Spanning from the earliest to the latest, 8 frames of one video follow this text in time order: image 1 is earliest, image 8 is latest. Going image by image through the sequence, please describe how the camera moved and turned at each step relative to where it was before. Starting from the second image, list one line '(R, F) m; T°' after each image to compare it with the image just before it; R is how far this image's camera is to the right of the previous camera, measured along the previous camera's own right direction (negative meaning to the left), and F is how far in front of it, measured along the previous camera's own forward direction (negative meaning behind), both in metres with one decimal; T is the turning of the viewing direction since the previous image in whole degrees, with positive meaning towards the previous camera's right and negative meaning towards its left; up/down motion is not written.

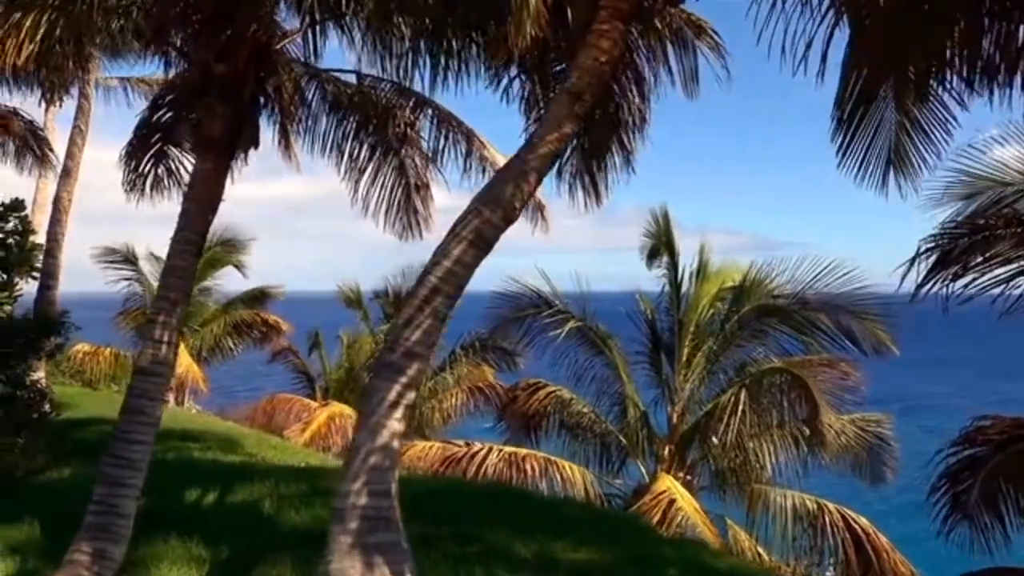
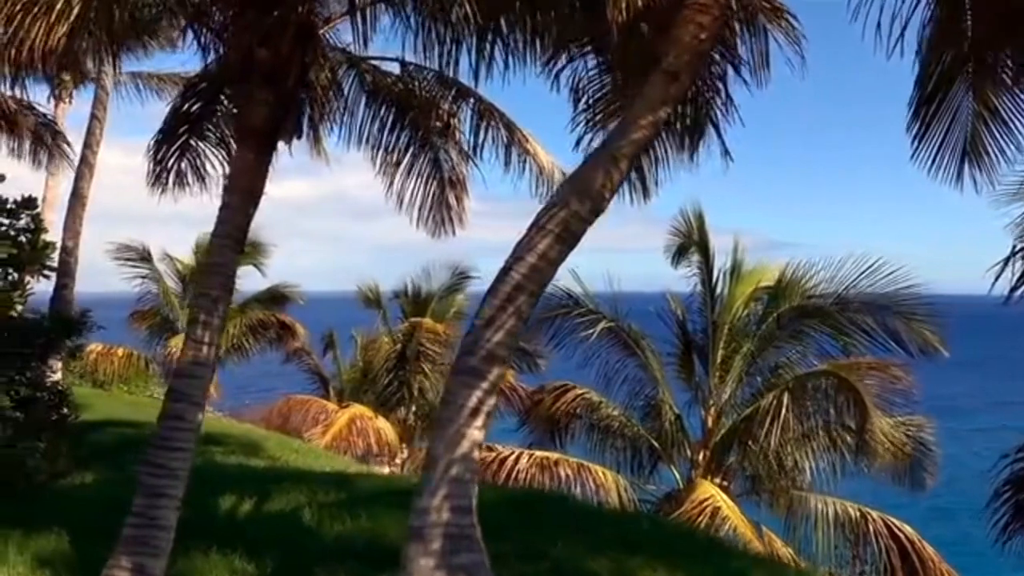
(-0.3, +0.4) m; 0°
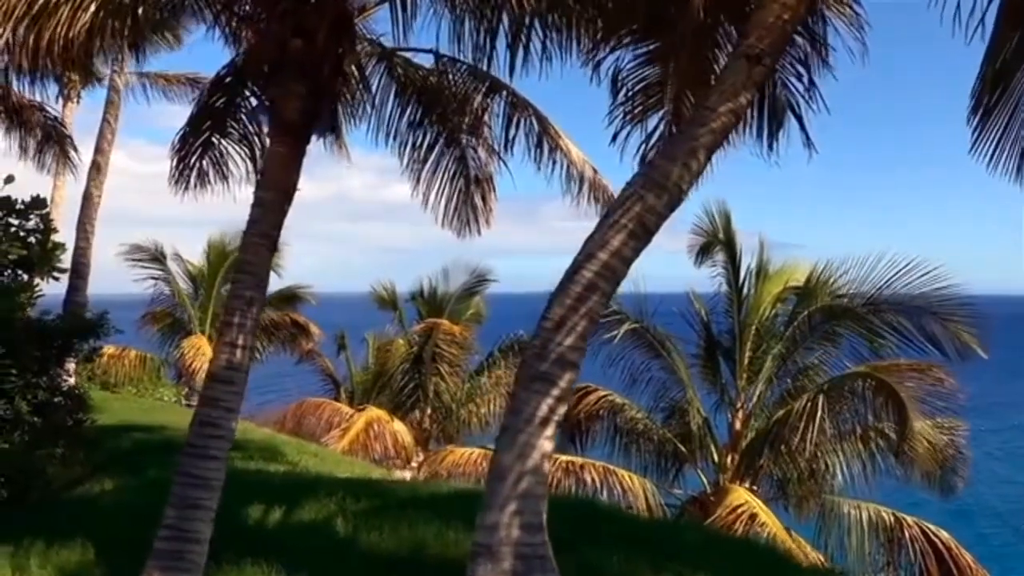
(-0.2, +0.3) m; 0°
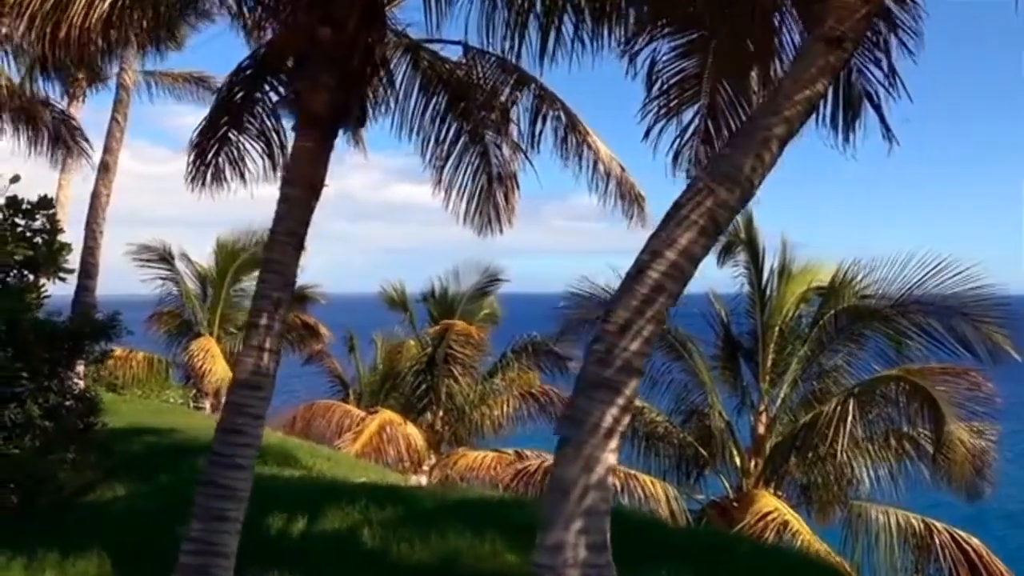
(-0.2, +0.3) m; 0°
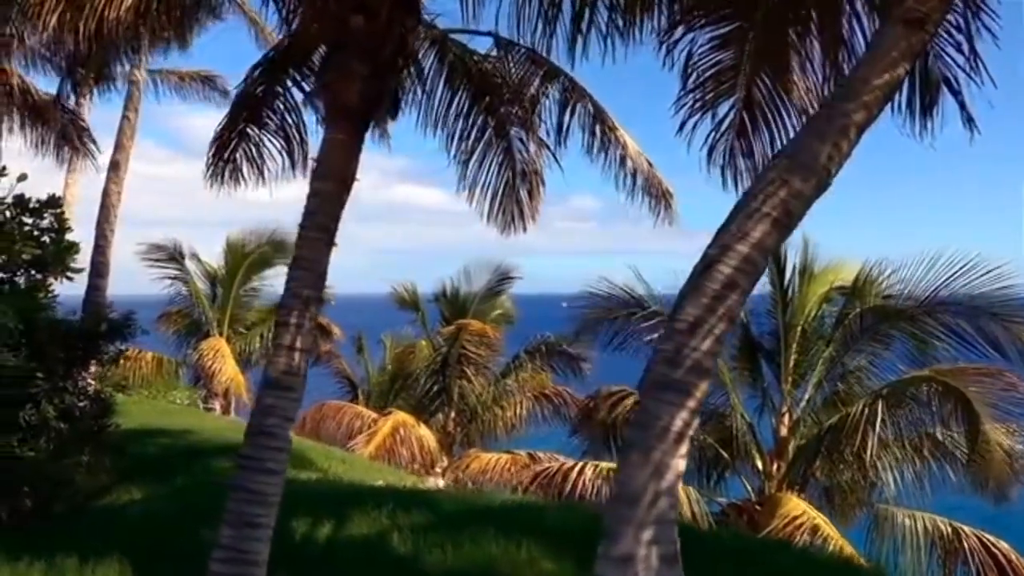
(-0.2, +0.2) m; 0°
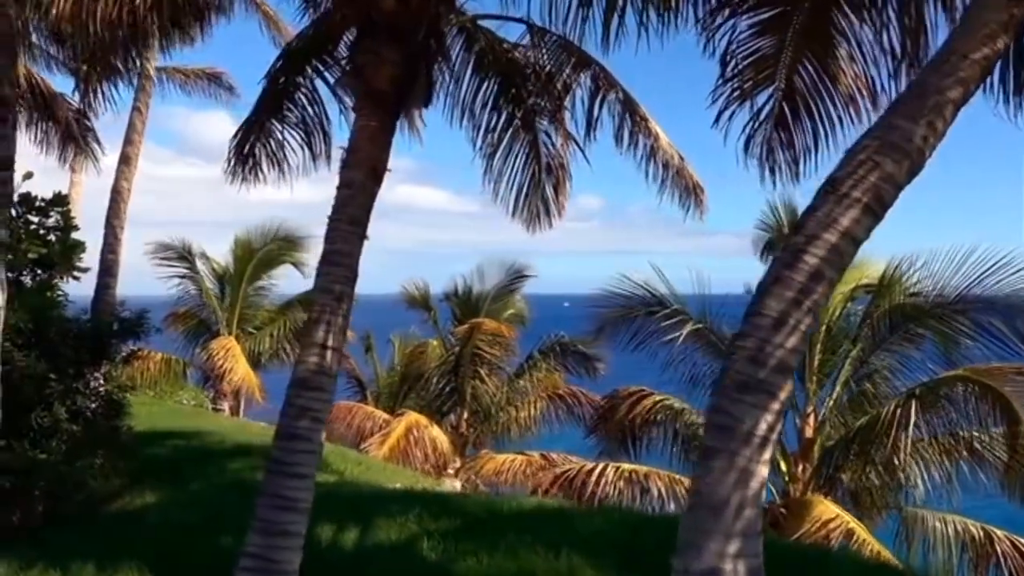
(-0.2, +0.3) m; 0°
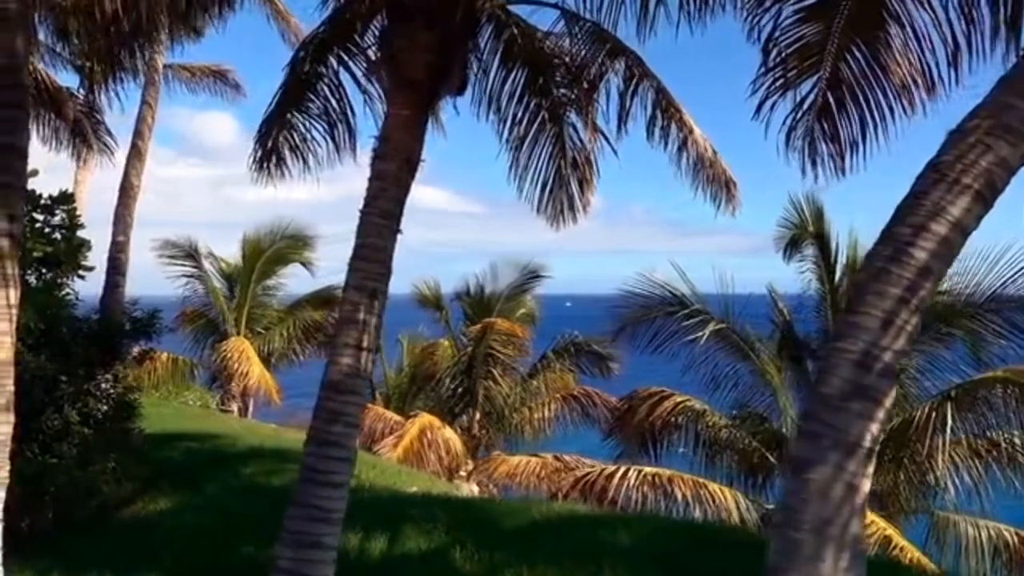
(-0.2, +0.3) m; 0°
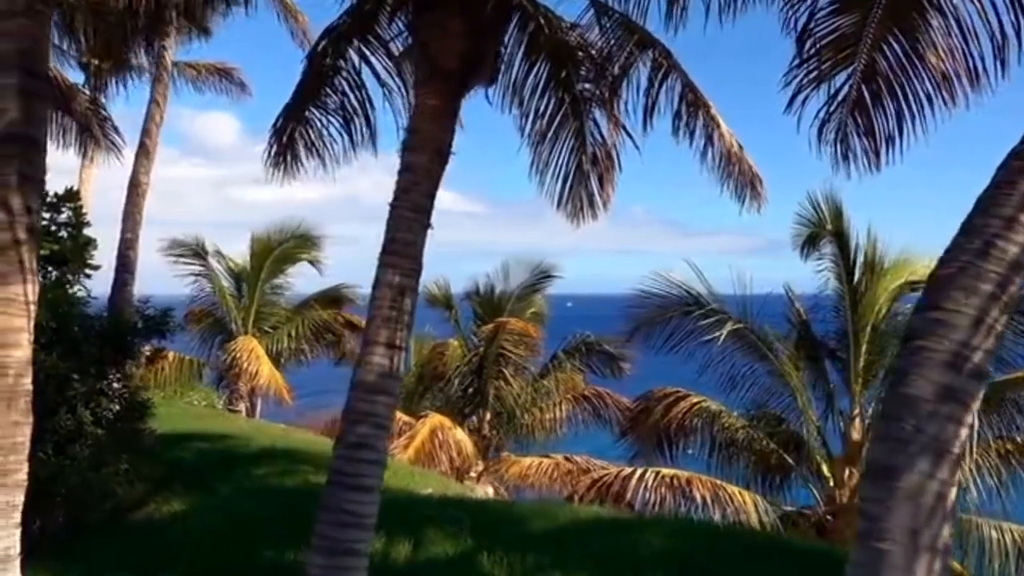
(-0.1, +0.2) m; 0°
